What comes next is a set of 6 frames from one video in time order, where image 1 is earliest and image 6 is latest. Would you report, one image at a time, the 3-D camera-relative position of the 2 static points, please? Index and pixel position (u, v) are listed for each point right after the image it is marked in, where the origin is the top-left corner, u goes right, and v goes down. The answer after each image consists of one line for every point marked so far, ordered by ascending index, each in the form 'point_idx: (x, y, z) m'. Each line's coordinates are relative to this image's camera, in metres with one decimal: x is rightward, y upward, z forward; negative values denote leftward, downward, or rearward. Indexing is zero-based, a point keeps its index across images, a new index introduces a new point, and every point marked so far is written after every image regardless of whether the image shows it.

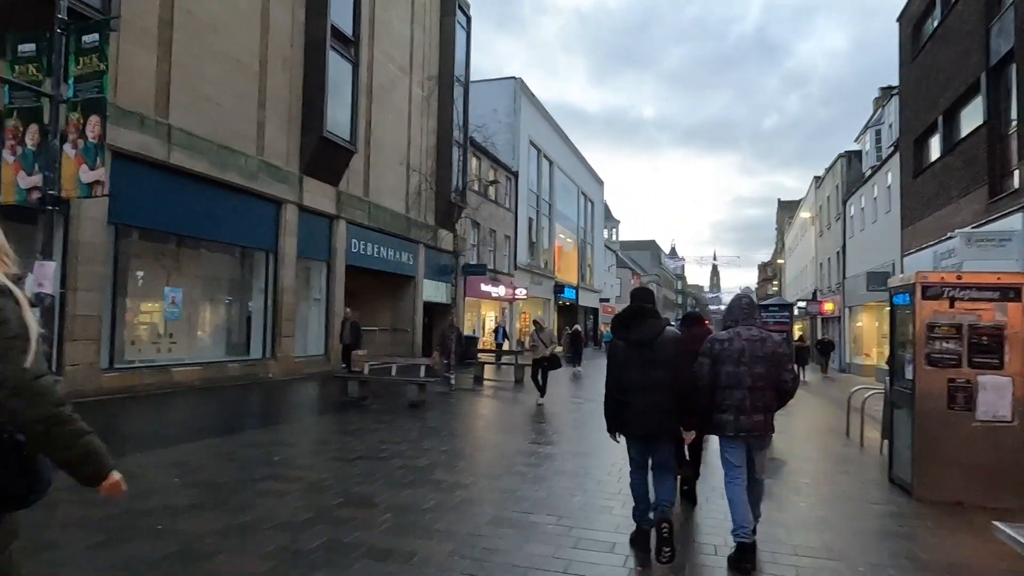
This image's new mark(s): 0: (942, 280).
0: (+4.1, +0.1, +6.3) m
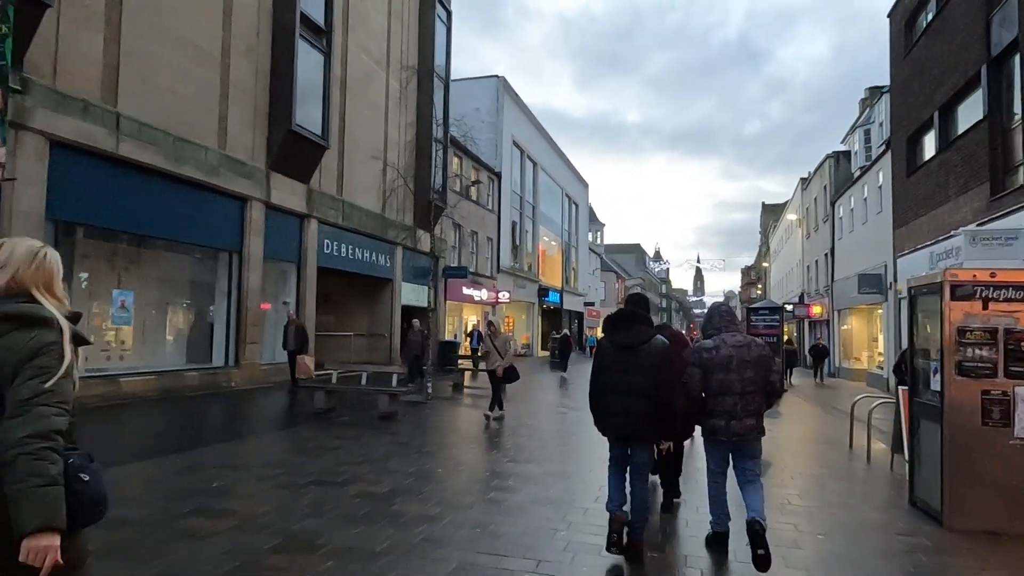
0: (+3.9, +0.1, +5.6) m
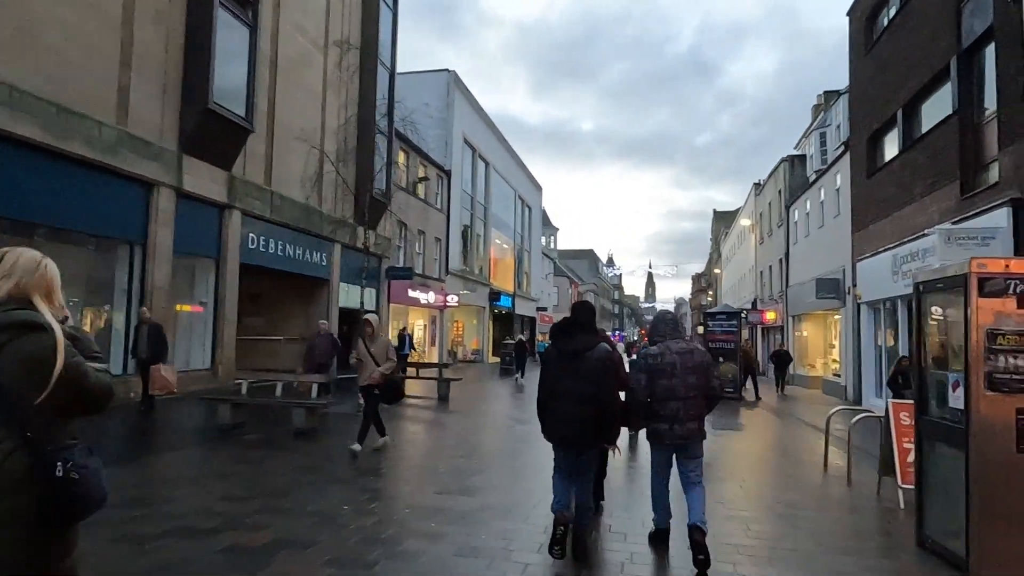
0: (+3.3, +0.1, +4.5) m
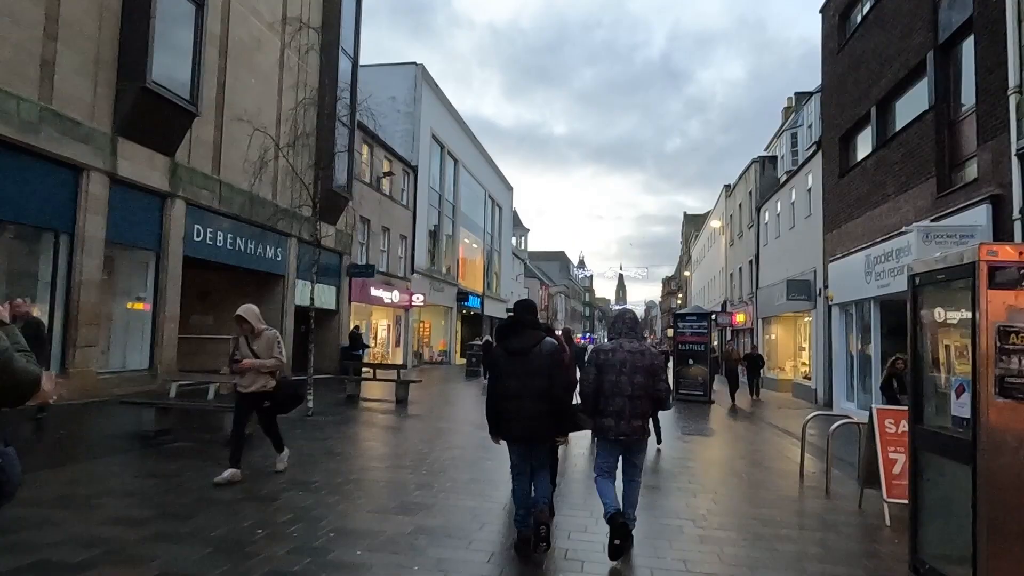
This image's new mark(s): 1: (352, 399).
0: (+3.0, +0.2, +3.9) m
1: (-3.8, -2.7, +15.8) m
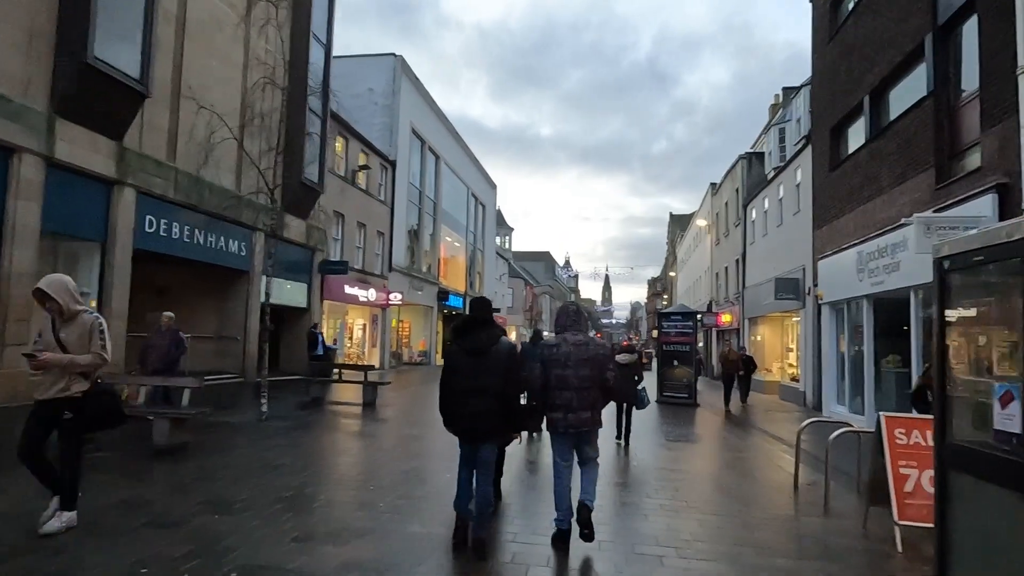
0: (+2.7, +0.3, +3.1) m
1: (-4.4, -2.6, +14.9) m
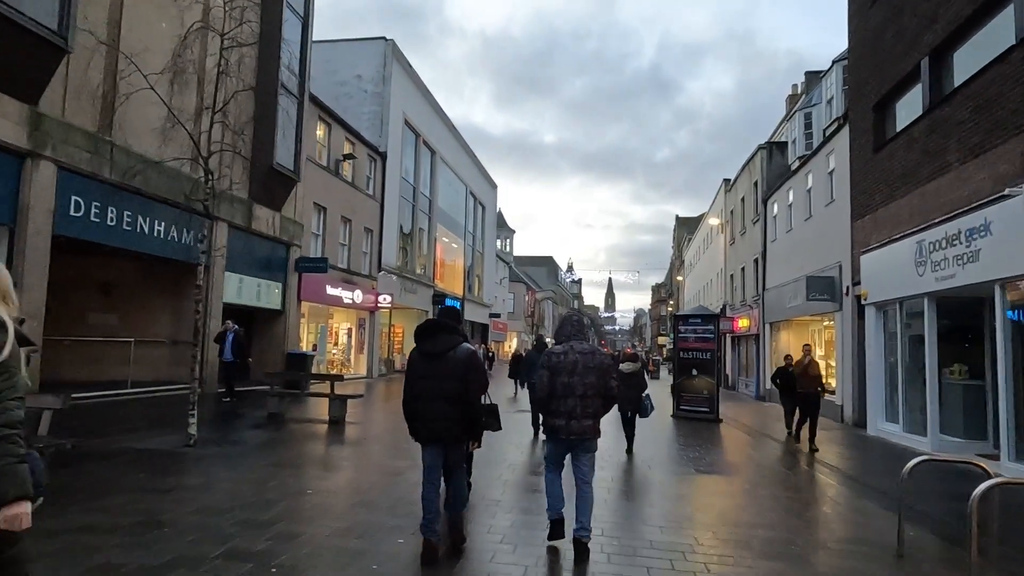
0: (+2.5, +0.4, +0.9) m
1: (-4.5, -2.5, +12.6) m
